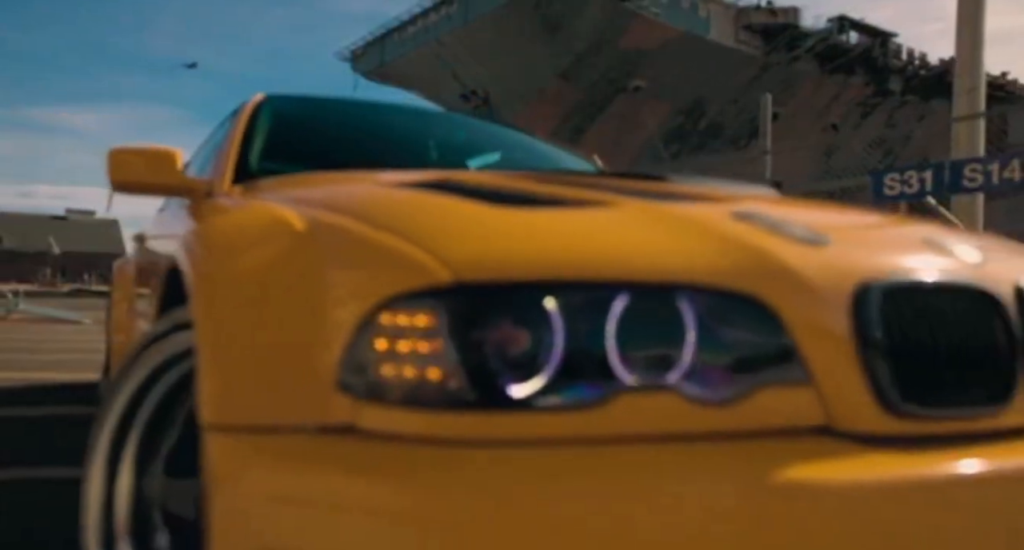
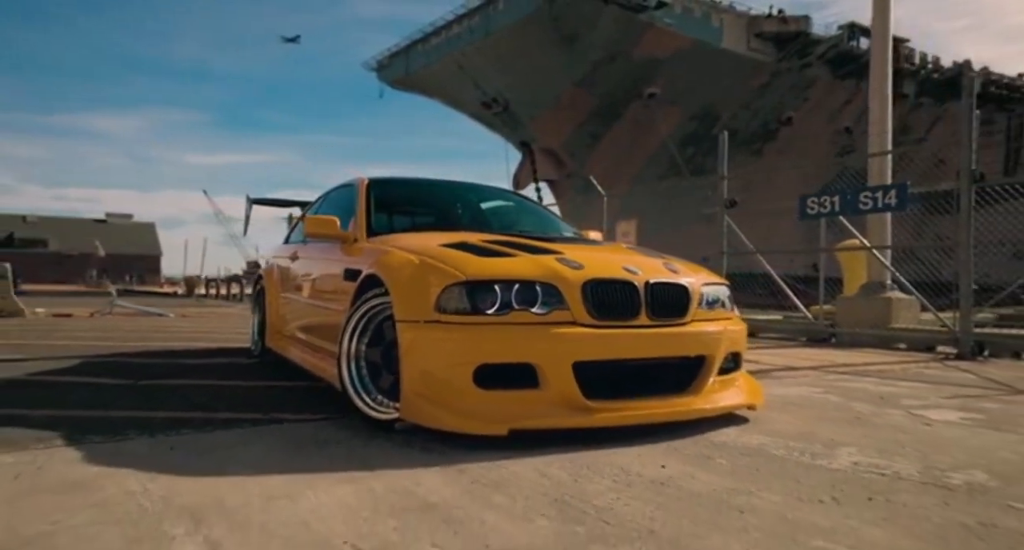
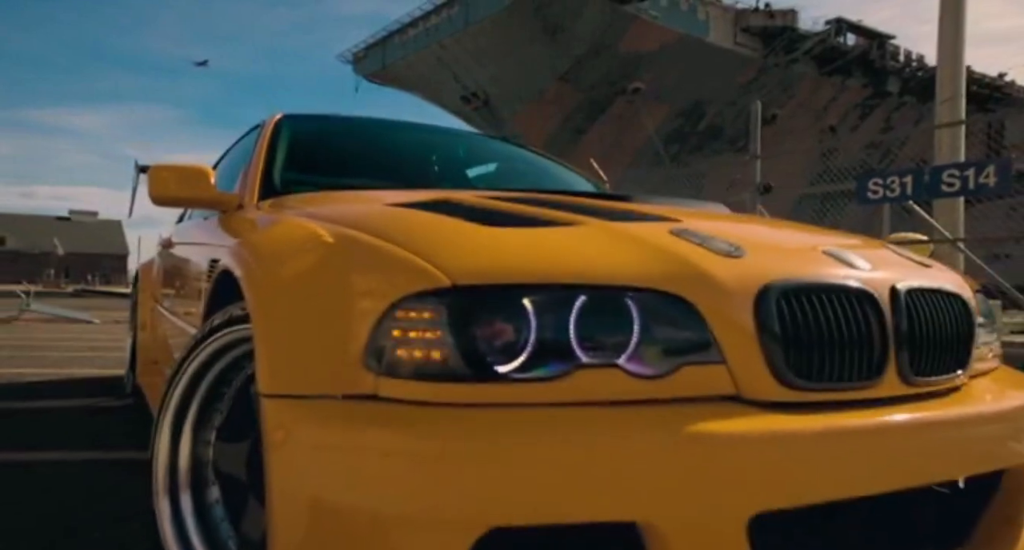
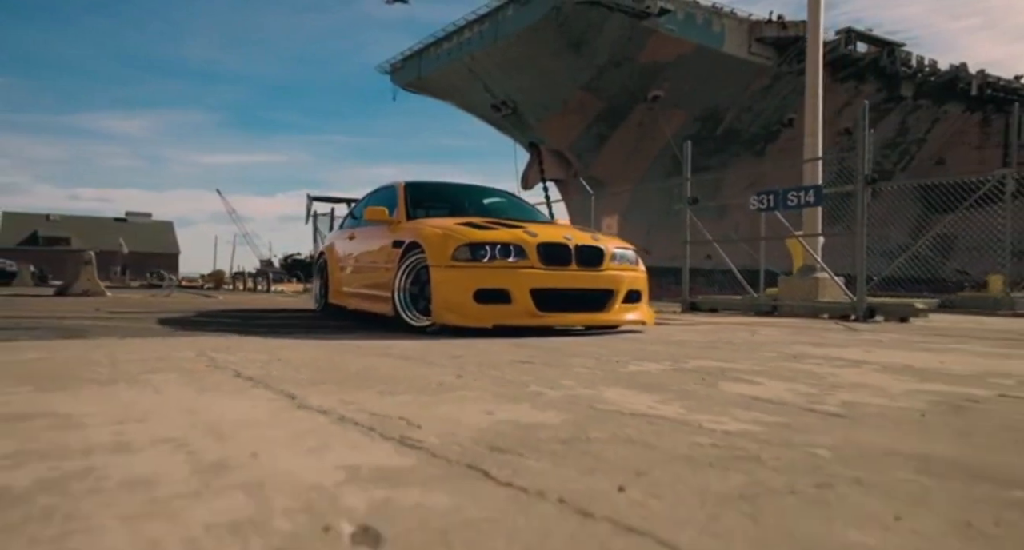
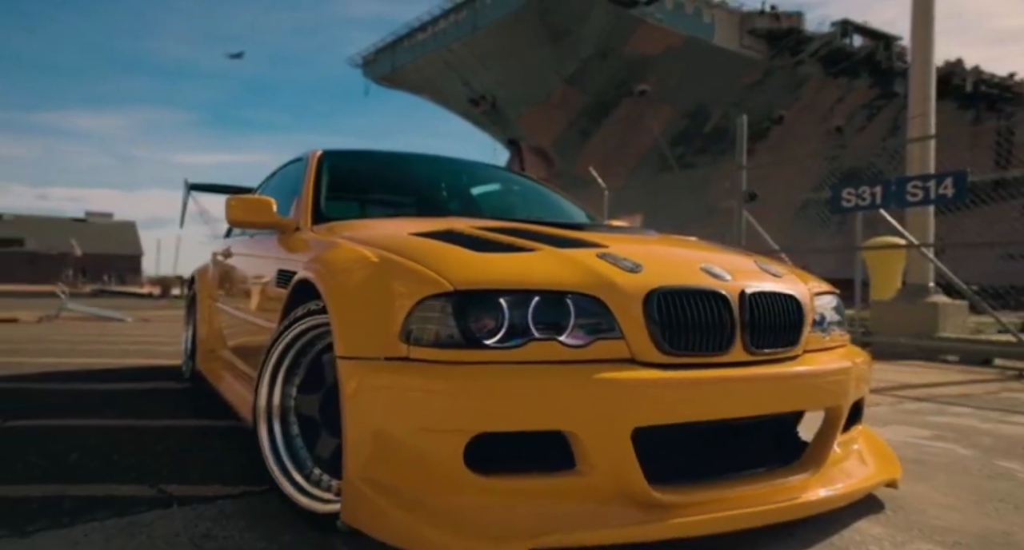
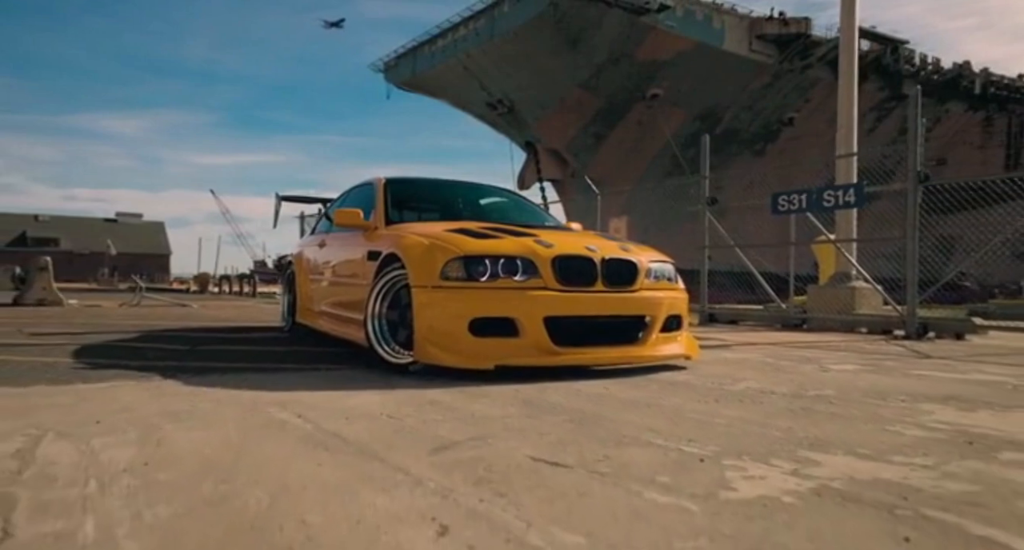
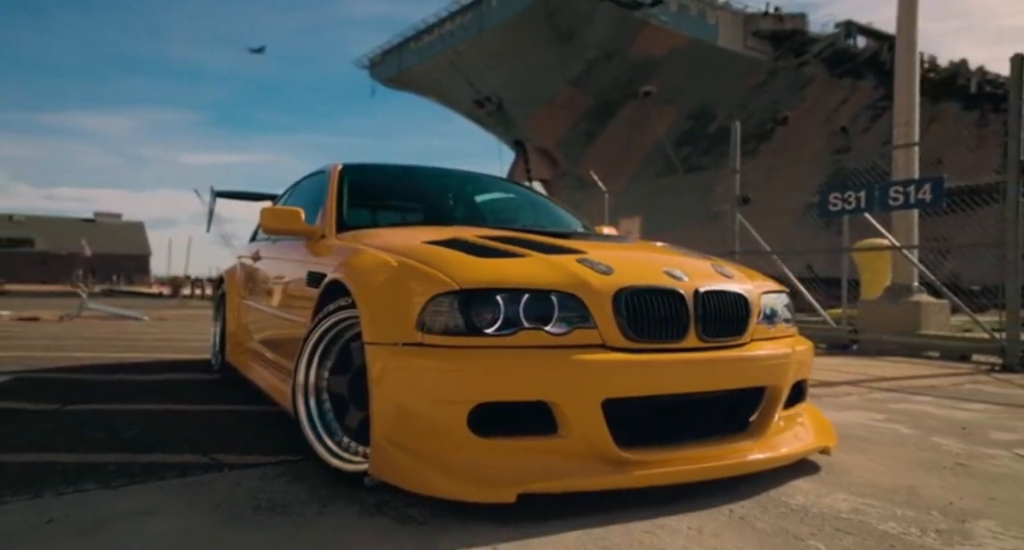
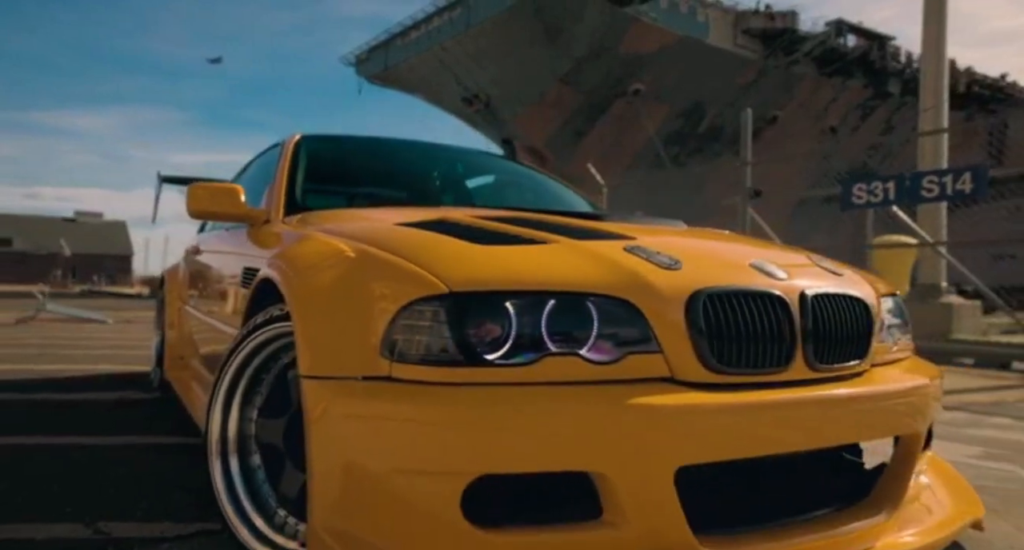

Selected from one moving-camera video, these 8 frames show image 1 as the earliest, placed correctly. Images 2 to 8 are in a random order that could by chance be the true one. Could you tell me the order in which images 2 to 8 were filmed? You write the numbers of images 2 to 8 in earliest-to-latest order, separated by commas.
3, 8, 5, 7, 2, 6, 4
